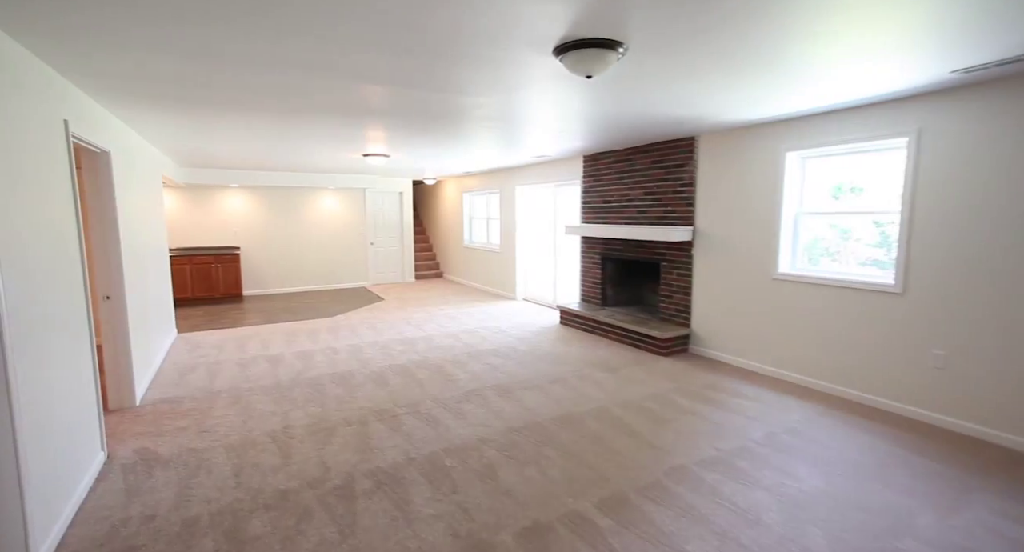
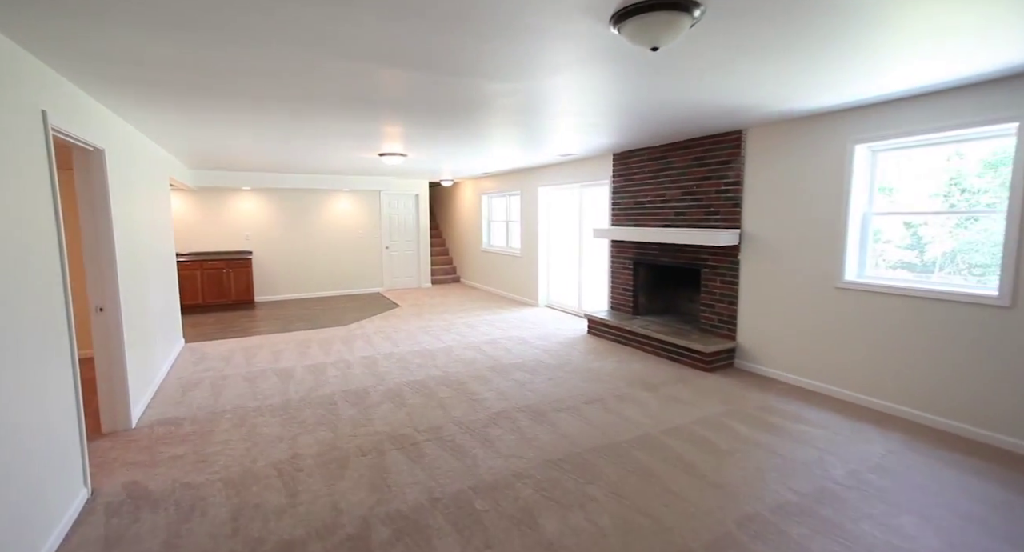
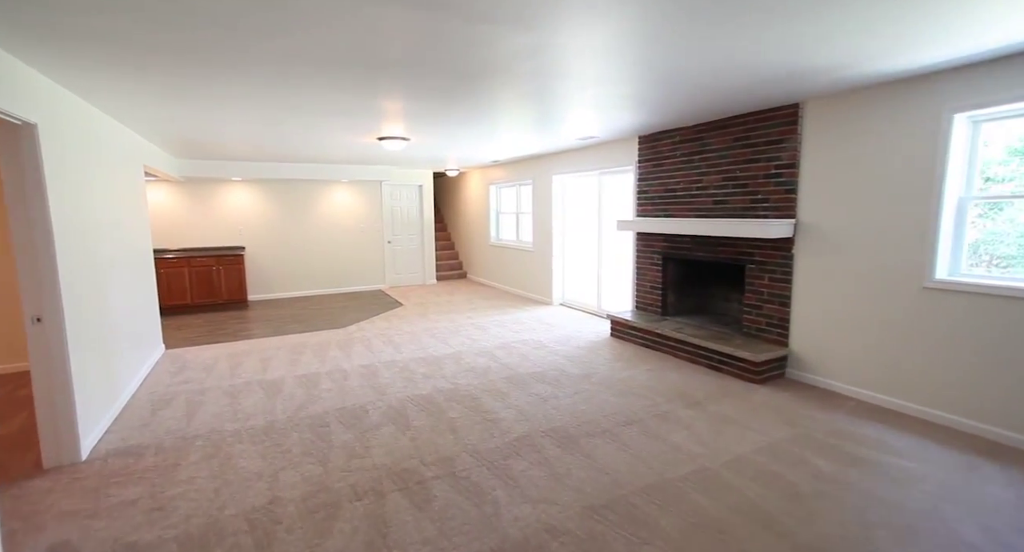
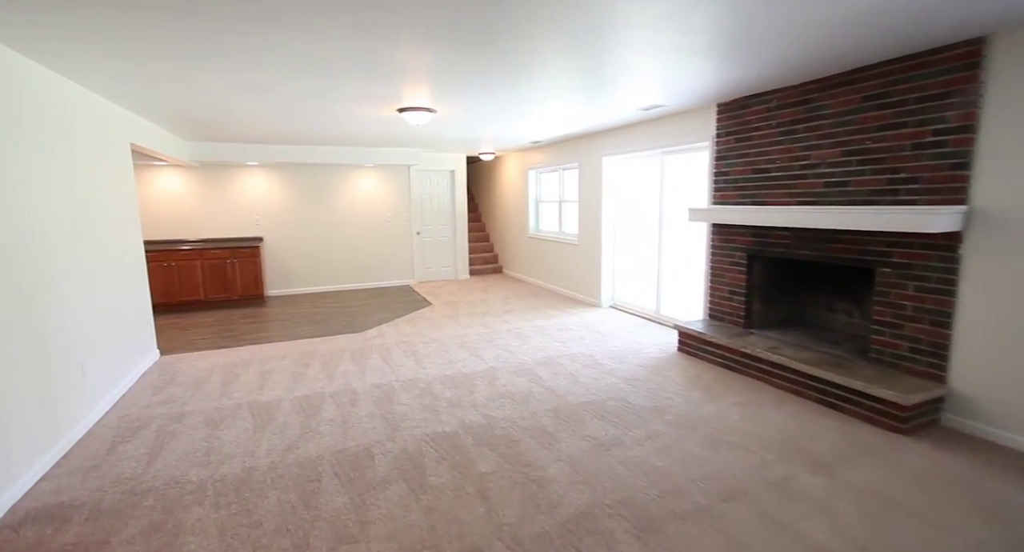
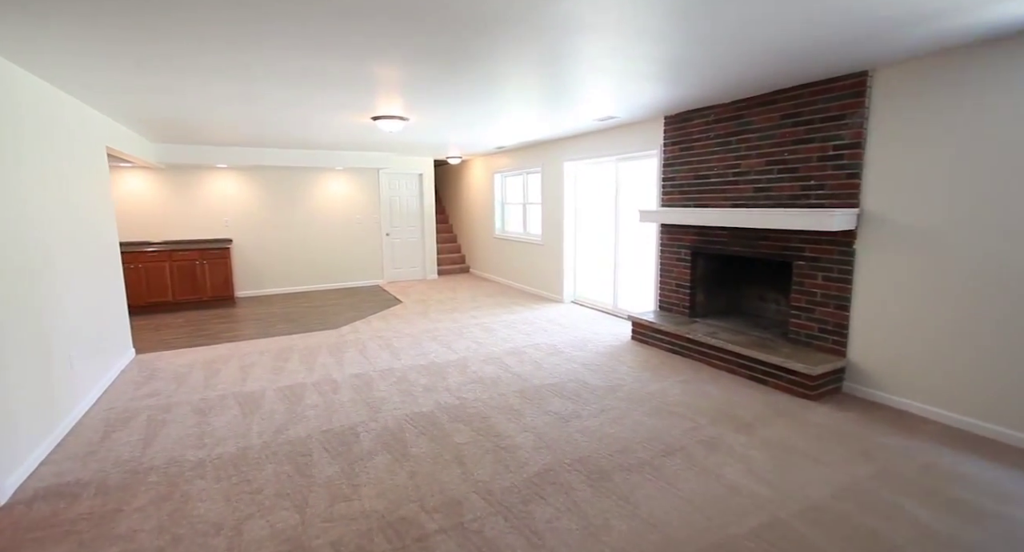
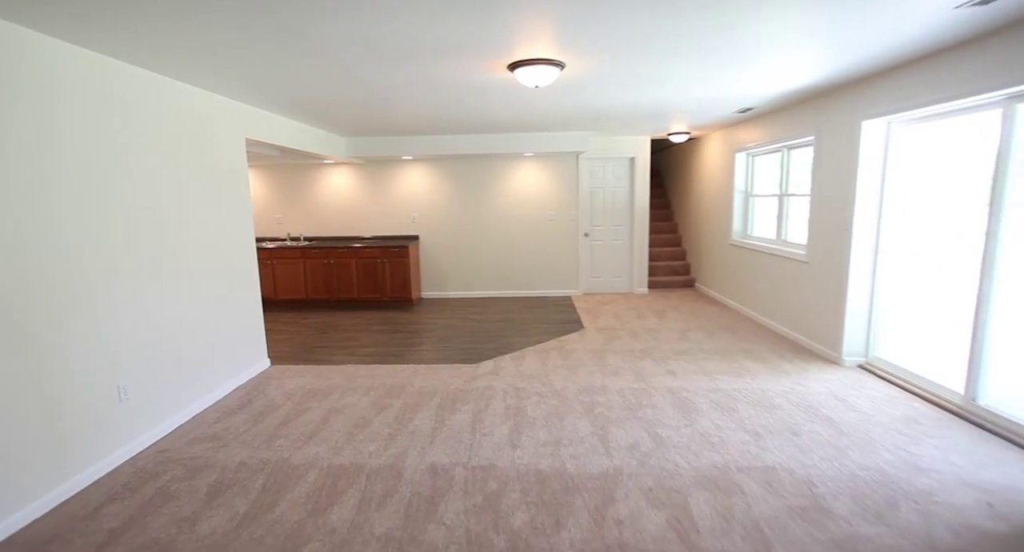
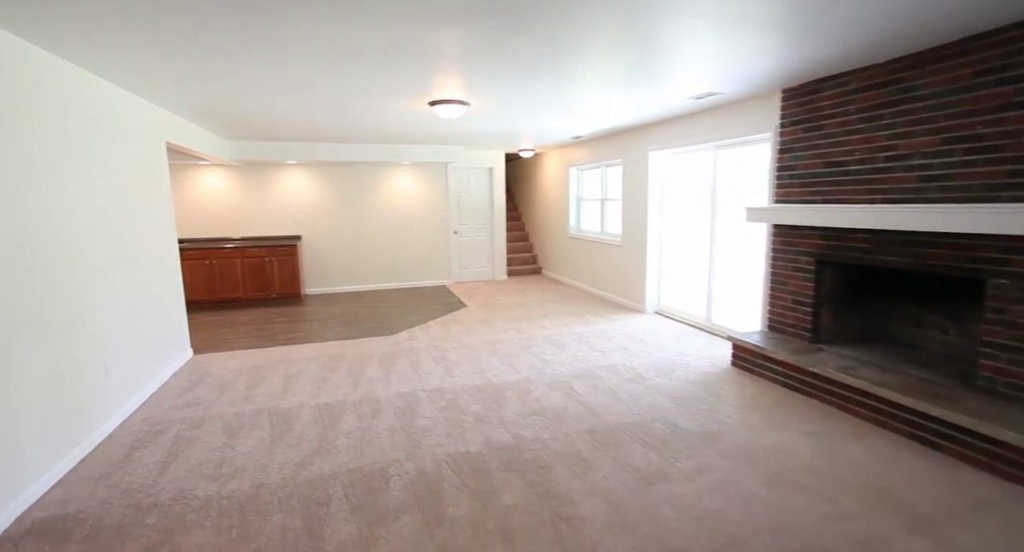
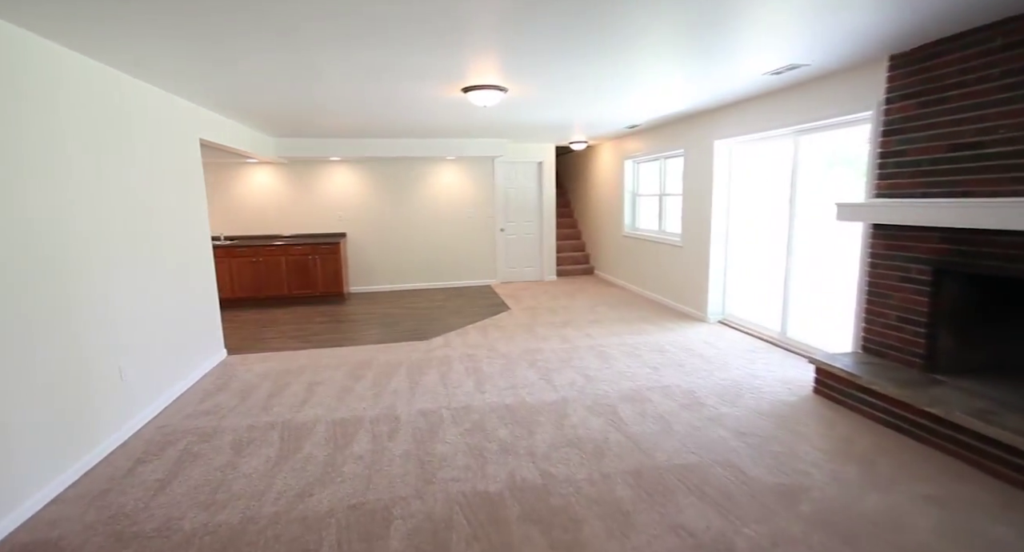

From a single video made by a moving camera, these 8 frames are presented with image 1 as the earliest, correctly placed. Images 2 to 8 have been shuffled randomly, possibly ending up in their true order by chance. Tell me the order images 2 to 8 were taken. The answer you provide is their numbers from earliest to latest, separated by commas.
2, 3, 5, 4, 7, 8, 6
